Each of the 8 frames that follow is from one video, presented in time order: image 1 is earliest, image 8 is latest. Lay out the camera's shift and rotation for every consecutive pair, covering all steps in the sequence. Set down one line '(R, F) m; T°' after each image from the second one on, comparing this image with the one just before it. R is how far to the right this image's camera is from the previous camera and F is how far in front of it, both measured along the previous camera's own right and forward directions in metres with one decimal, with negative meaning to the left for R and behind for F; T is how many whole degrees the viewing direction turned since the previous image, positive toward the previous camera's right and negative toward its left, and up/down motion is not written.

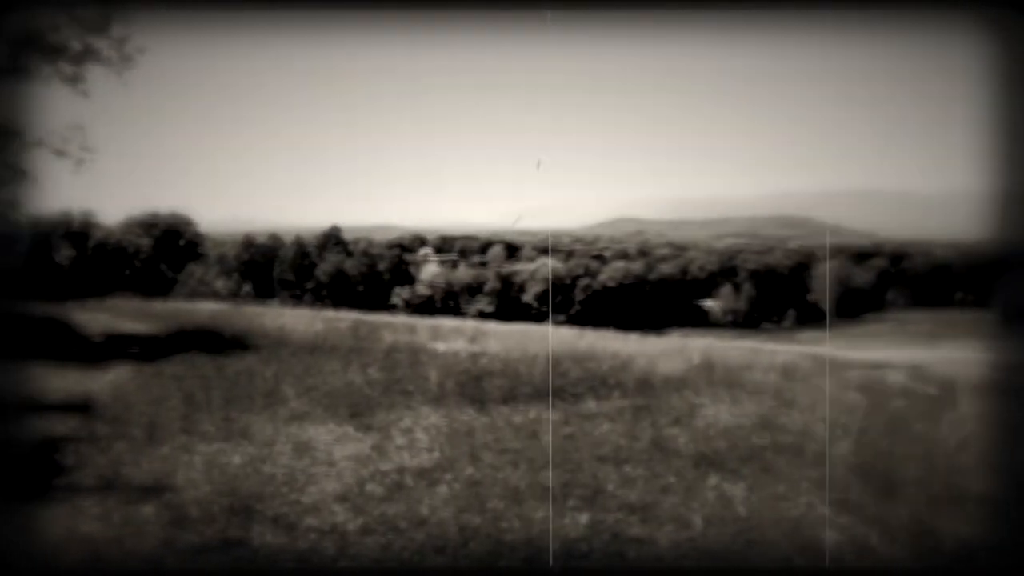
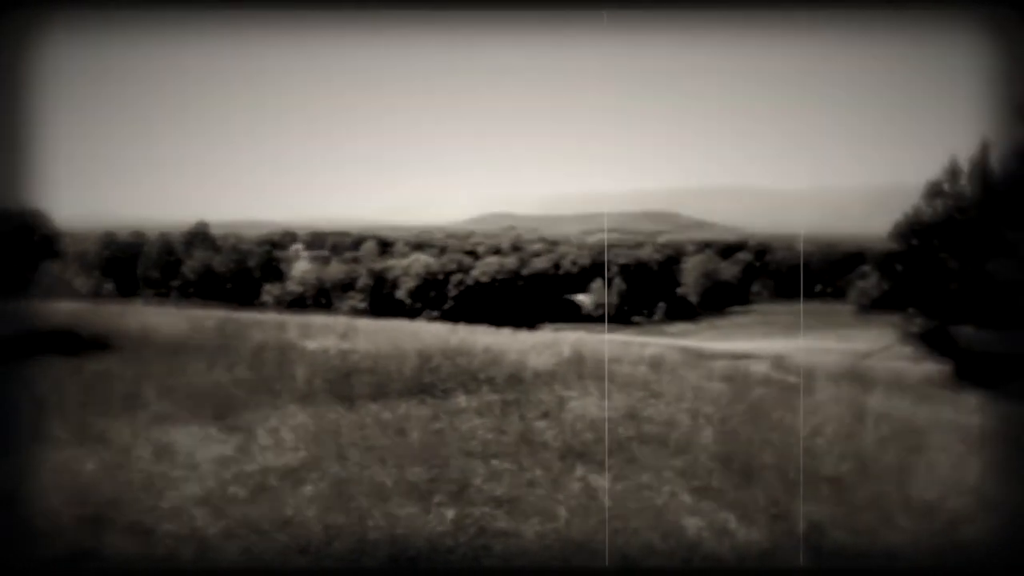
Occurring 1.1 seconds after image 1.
(+1.7, +0.4) m; -20°
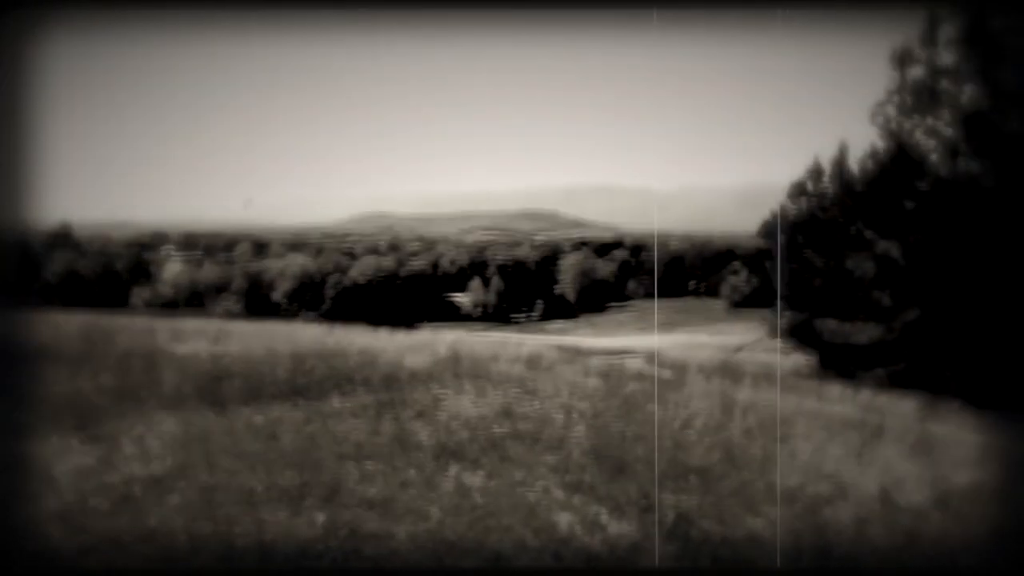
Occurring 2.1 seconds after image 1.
(+0.1, 0.0) m; +6°
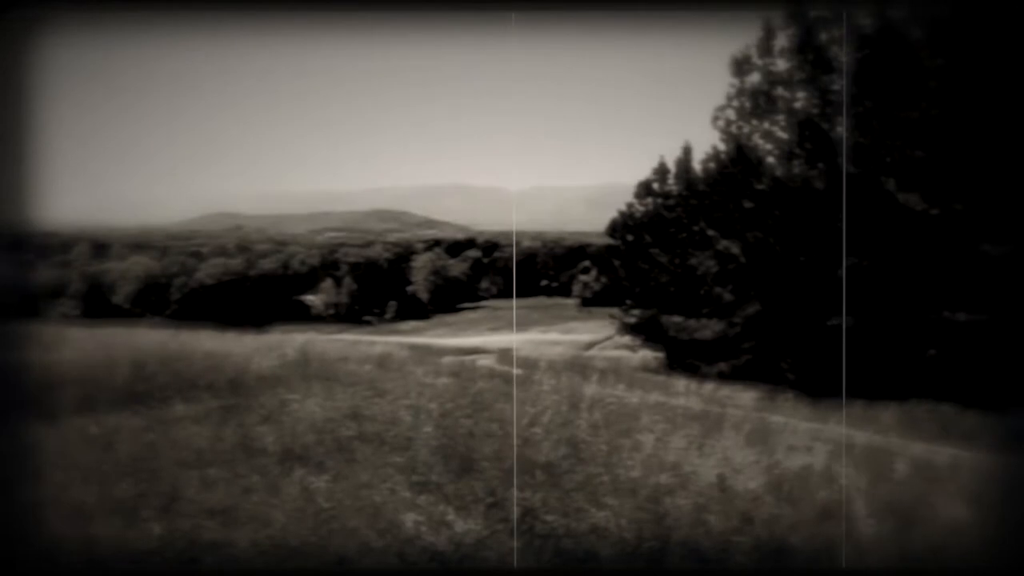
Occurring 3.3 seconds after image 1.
(+0.1, 0.0) m; +8°
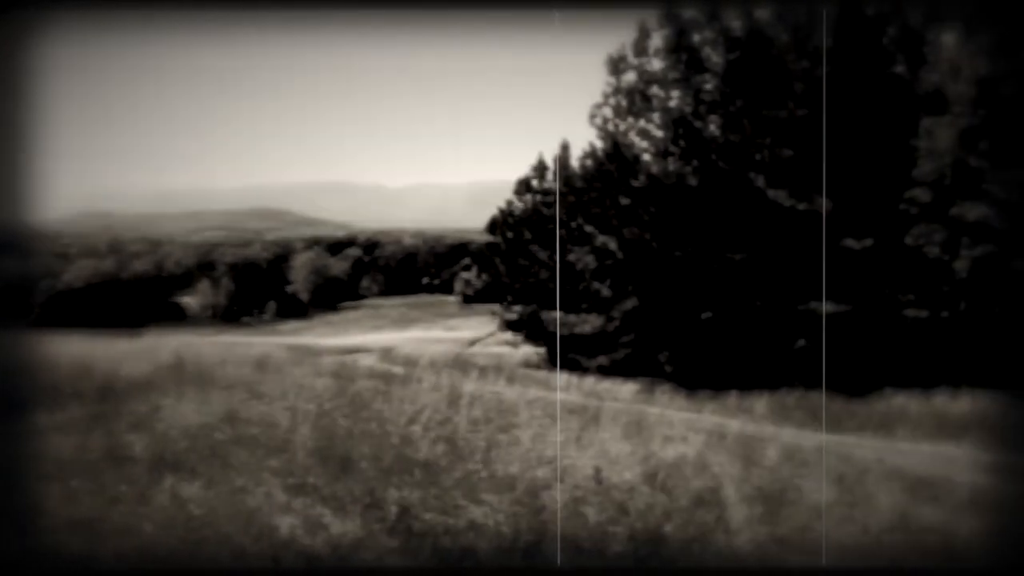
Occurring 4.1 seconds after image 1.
(0.0, 0.0) m; +6°
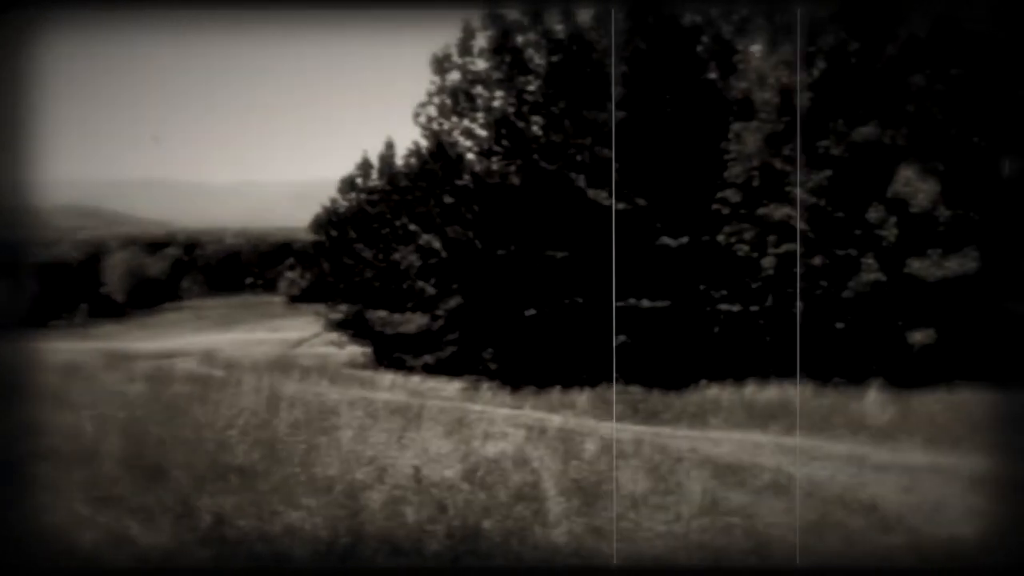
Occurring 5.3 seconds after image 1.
(+0.1, 0.0) m; +9°
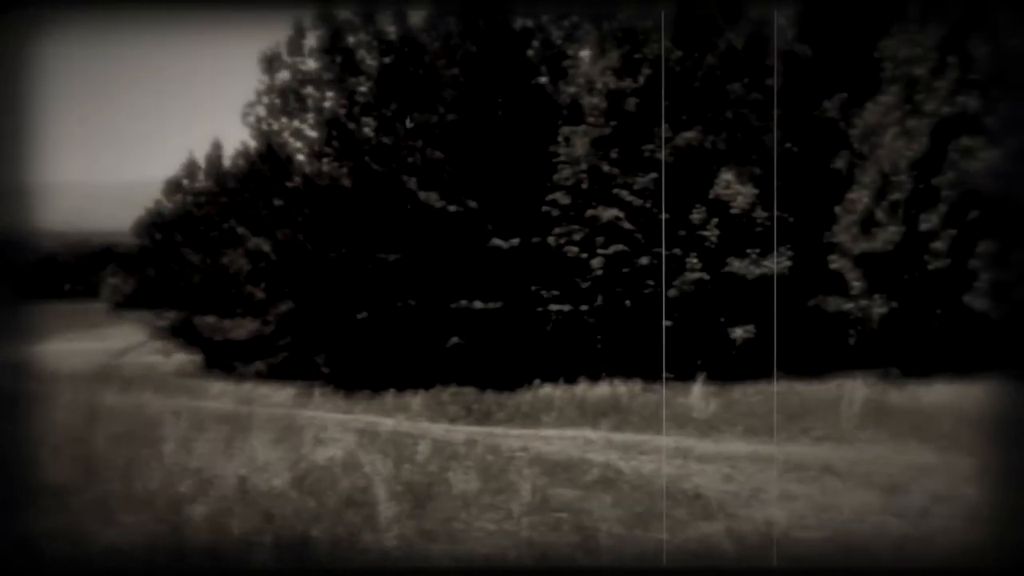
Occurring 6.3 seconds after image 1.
(+0.1, 0.0) m; +9°
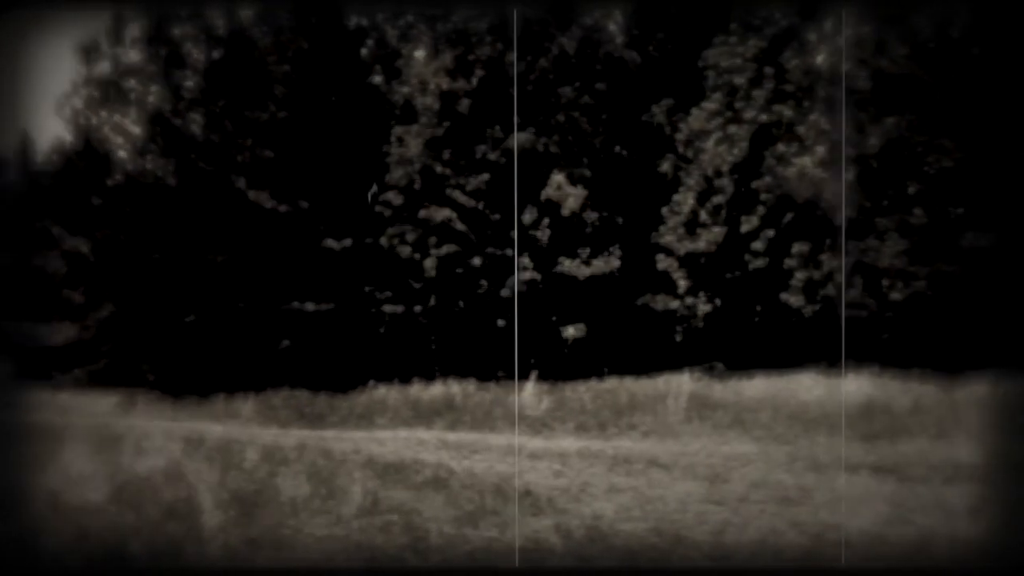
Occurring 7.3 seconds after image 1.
(0.0, 0.0) m; +9°
